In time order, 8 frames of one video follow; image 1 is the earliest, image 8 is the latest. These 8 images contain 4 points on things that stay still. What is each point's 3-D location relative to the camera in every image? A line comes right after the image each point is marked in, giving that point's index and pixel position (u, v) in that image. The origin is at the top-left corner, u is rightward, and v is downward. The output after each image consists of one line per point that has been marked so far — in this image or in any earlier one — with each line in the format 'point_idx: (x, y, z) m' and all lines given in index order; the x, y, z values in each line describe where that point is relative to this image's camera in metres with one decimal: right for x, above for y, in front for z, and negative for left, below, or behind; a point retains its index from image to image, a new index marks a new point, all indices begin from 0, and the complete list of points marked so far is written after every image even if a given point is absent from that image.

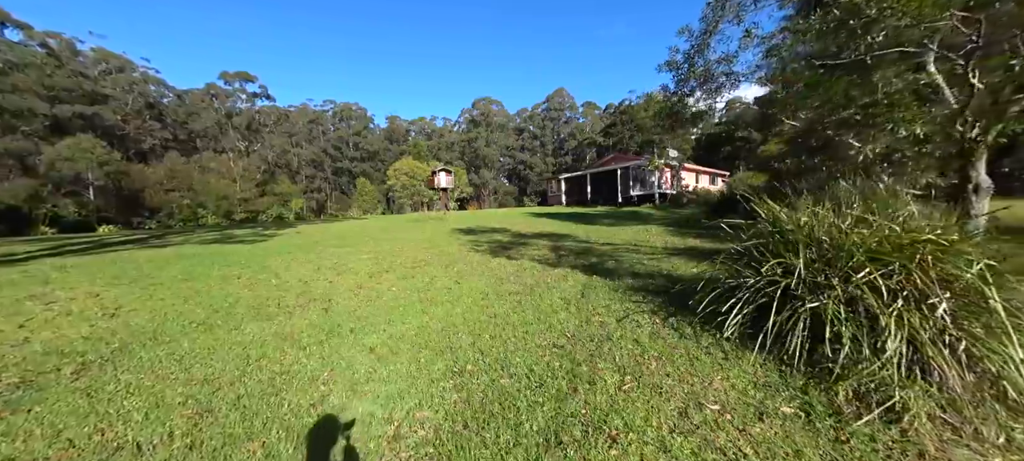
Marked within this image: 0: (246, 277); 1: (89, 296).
0: (-4.5, -0.8, +5.7) m
1: (-5.7, -0.9, +4.5) m
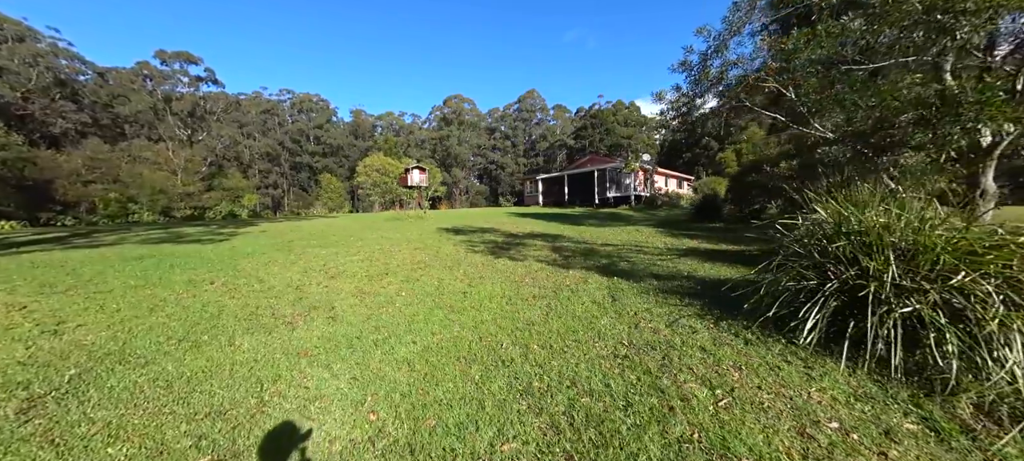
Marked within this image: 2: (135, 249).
0: (-4.3, -0.8, +5.1) m
1: (-5.4, -0.9, +3.8) m
2: (-9.5, -0.5, +8.4) m
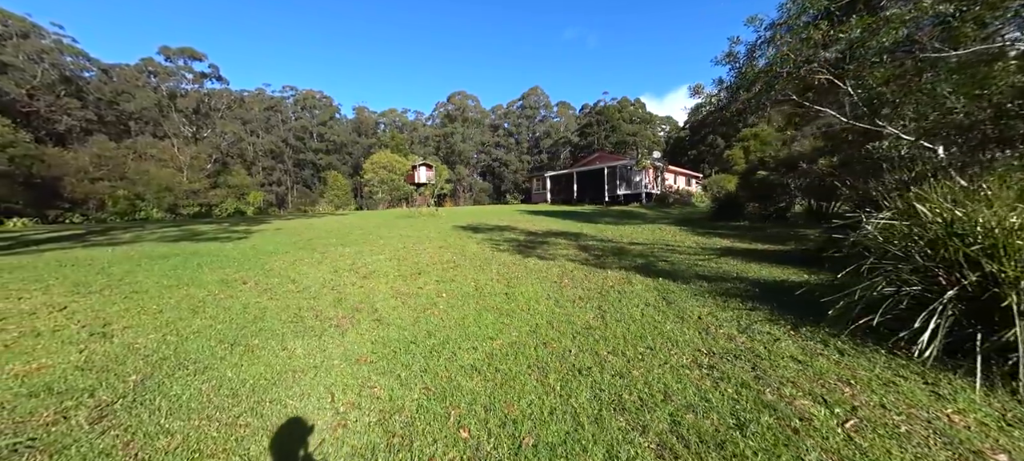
0: (-3.8, -0.8, +5.0) m
1: (-4.8, -0.9, +3.7) m
2: (-8.9, -0.4, +8.3) m
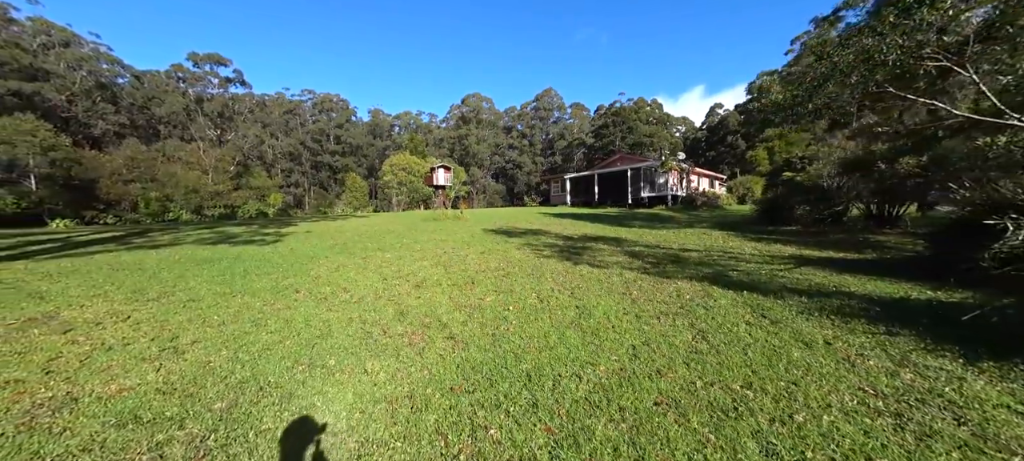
0: (-2.9, -0.8, +4.8) m
1: (-4.0, -0.9, +3.5) m
2: (-7.9, -0.5, +8.3) m
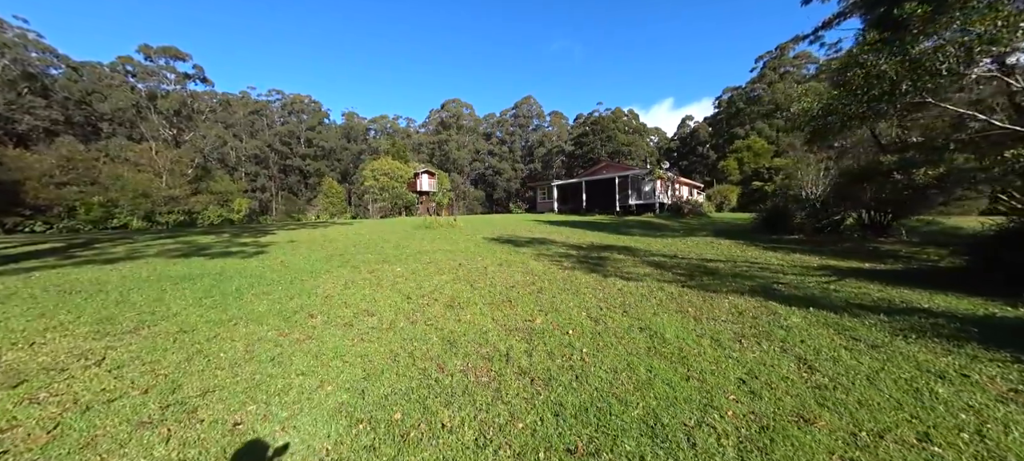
0: (-2.3, -1.0, +4.1) m
1: (-3.3, -1.1, +2.8) m
2: (-7.5, -0.7, +7.3) m
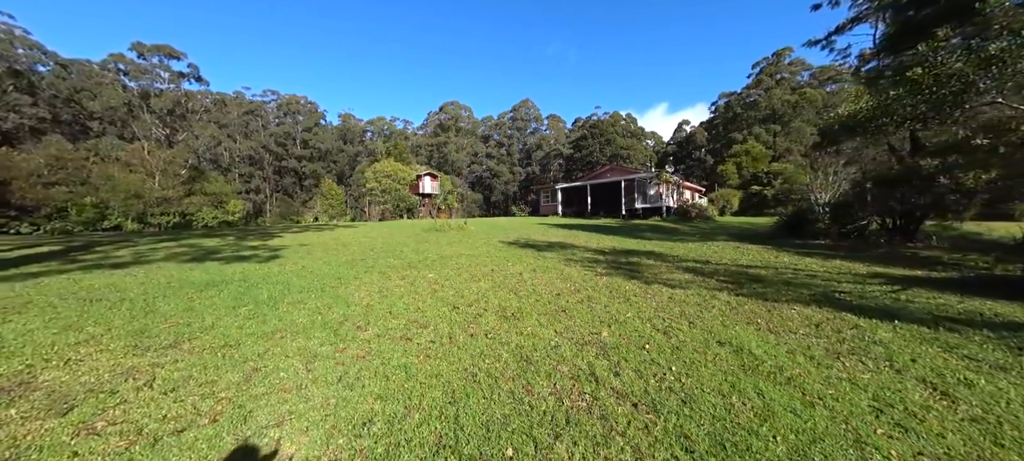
0: (-1.6, -1.1, +3.8) m
1: (-2.6, -1.1, +2.5) m
2: (-6.8, -0.8, +7.0) m
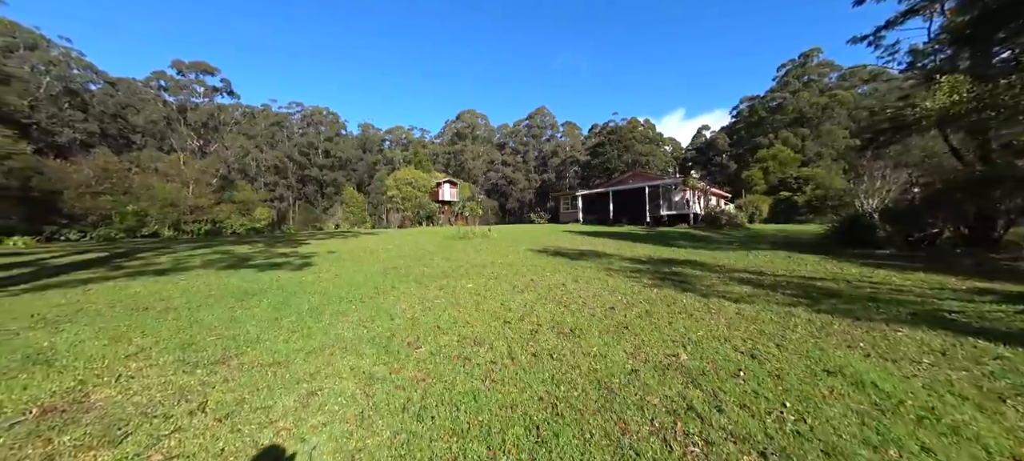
0: (-0.9, -1.2, +3.5) m
1: (-2.0, -1.2, +2.2) m
2: (-6.0, -0.9, +6.9) m
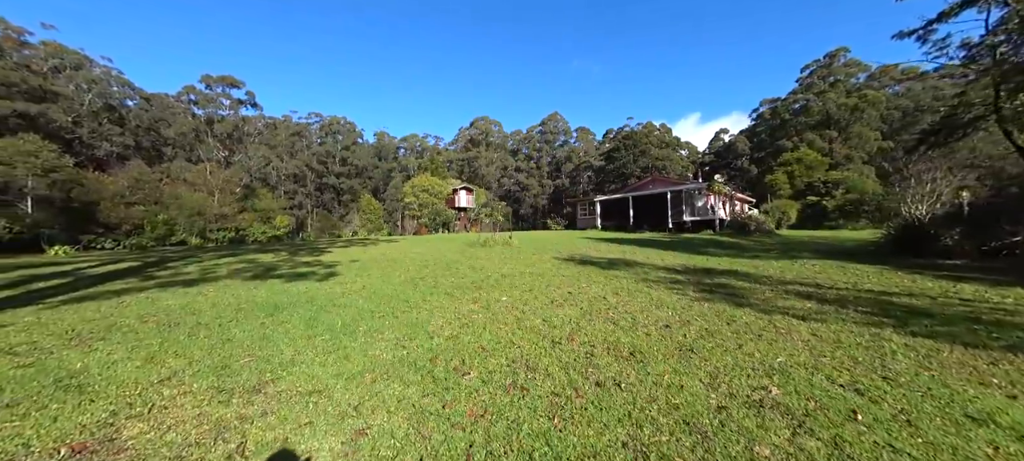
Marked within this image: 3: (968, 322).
0: (-0.4, -1.3, +3.2) m
1: (-1.5, -1.3, +1.9) m
2: (-5.3, -1.1, +6.8) m
3: (+5.6, -1.2, +4.2) m
